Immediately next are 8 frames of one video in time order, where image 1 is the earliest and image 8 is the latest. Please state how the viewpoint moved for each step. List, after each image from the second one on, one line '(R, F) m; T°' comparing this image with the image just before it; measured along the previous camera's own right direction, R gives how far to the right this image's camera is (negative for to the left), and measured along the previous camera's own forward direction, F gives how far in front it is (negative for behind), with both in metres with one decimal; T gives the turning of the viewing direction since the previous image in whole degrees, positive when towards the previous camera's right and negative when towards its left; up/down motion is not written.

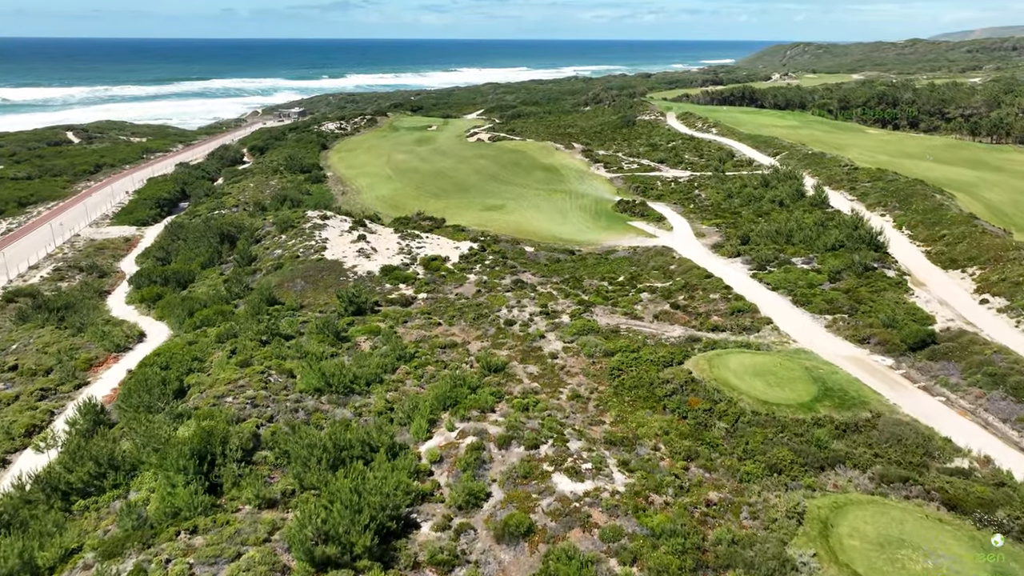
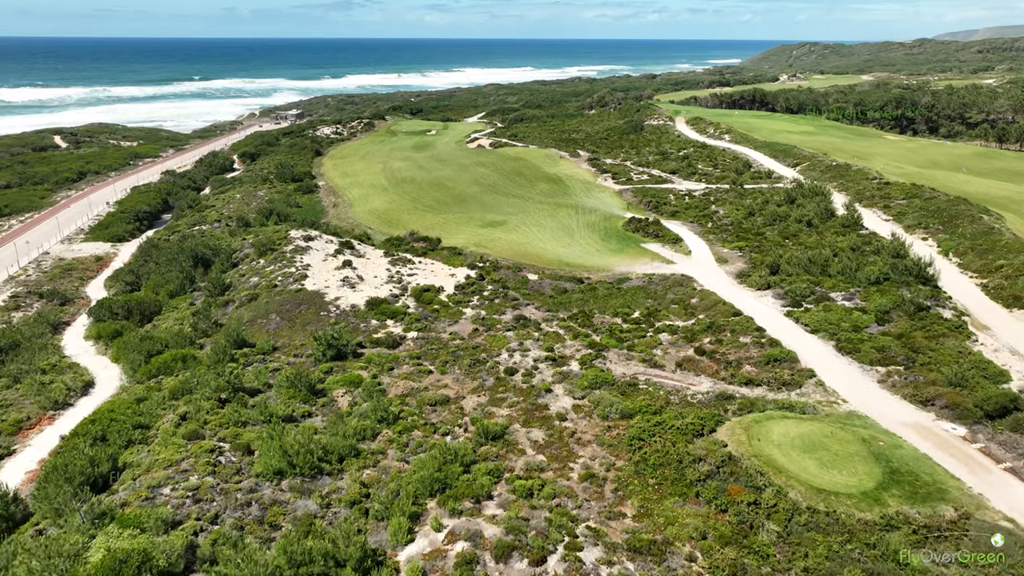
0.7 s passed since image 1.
(0.0, +3.2) m; 0°
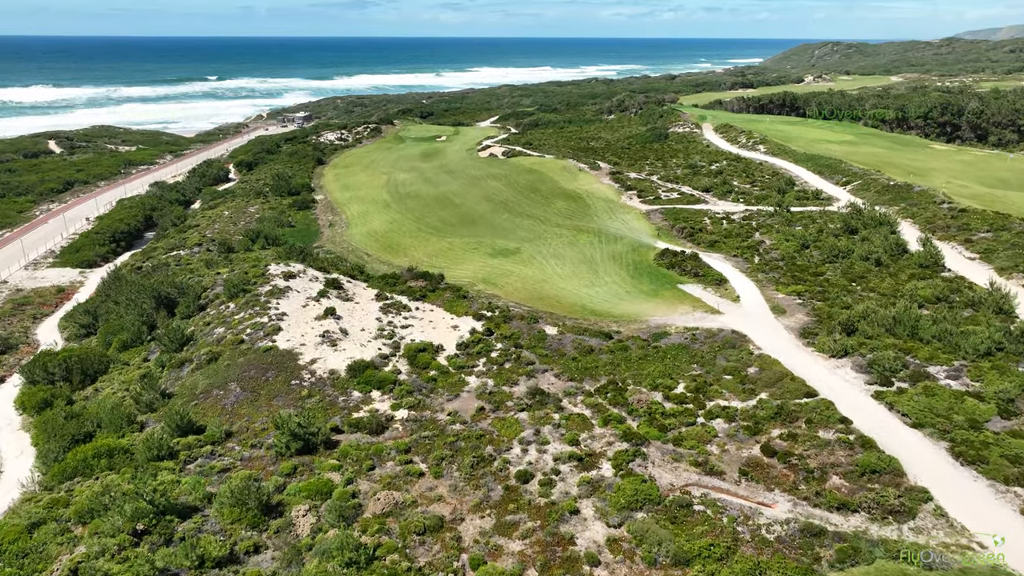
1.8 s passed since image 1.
(0.0, +5.0) m; -1°
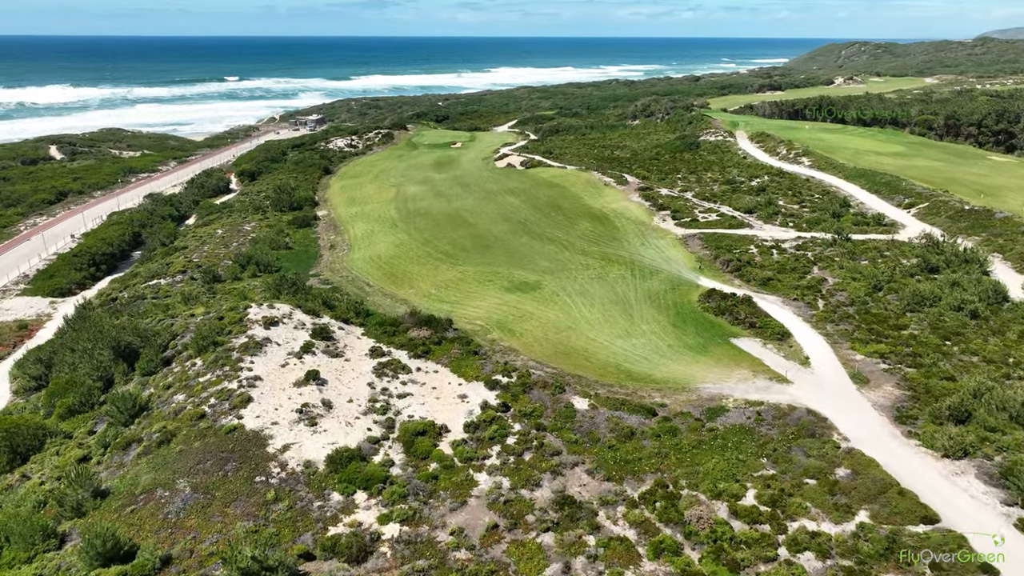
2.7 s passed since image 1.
(-0.2, +4.5) m; -1°
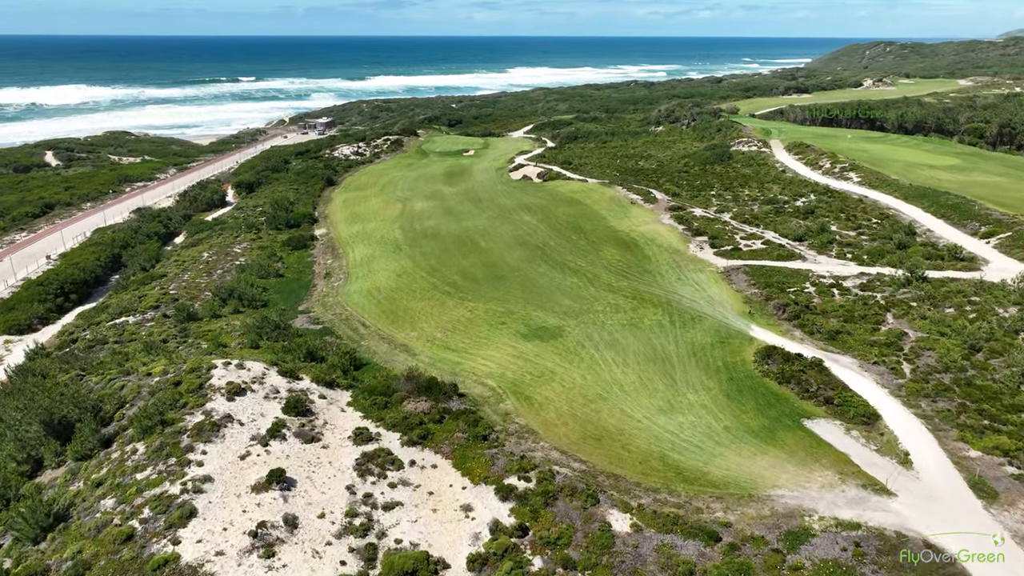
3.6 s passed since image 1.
(-0.1, +4.6) m; -1°
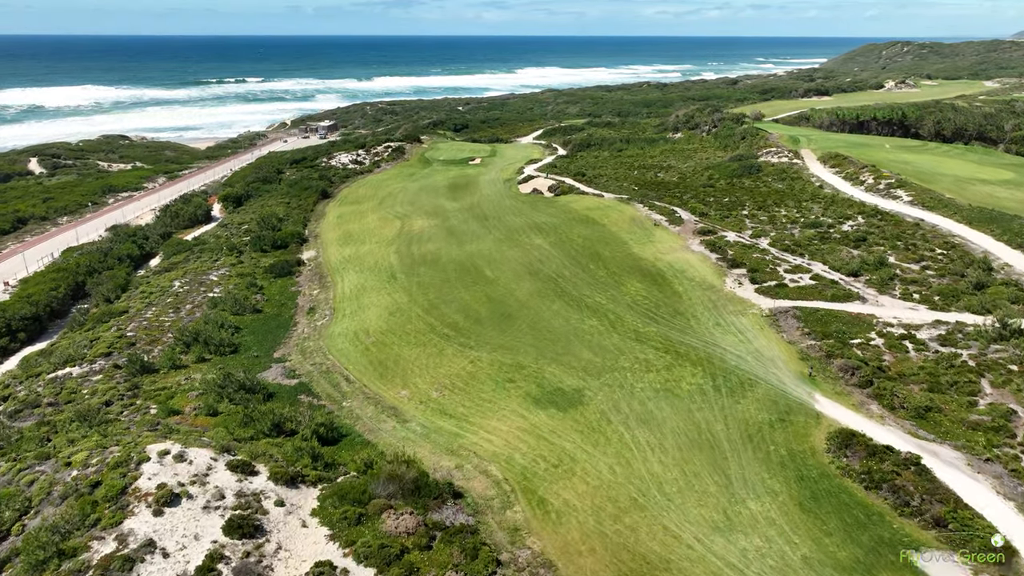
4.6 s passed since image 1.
(-0.1, +4.7) m; -1°
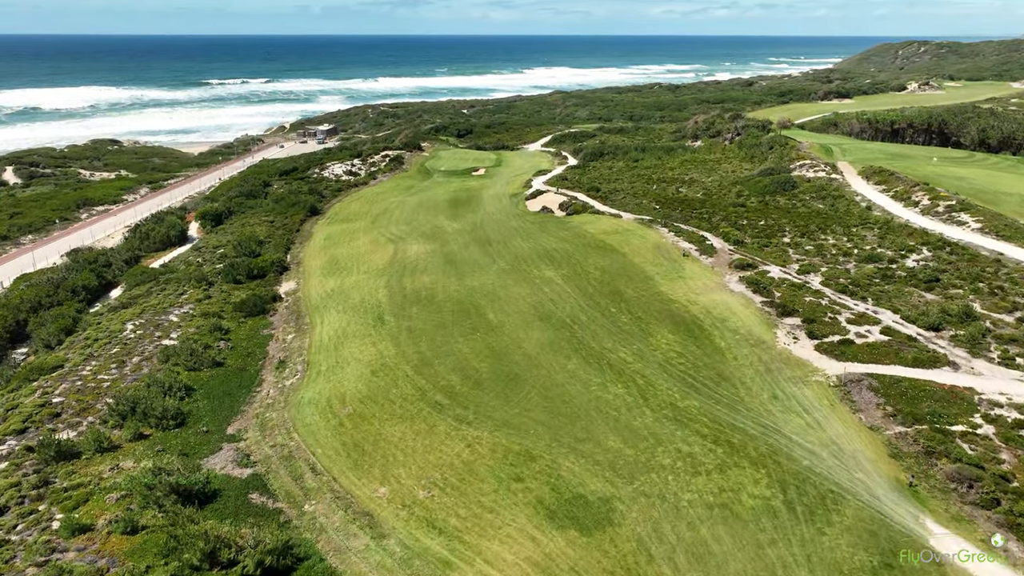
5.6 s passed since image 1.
(0.0, +5.3) m; -1°
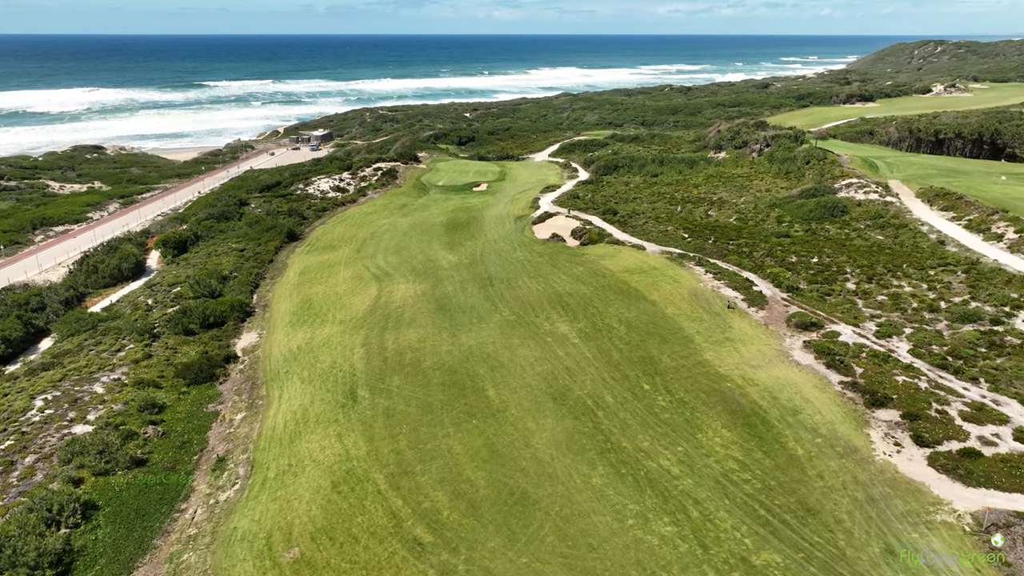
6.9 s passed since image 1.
(-0.1, +6.5) m; 0°
